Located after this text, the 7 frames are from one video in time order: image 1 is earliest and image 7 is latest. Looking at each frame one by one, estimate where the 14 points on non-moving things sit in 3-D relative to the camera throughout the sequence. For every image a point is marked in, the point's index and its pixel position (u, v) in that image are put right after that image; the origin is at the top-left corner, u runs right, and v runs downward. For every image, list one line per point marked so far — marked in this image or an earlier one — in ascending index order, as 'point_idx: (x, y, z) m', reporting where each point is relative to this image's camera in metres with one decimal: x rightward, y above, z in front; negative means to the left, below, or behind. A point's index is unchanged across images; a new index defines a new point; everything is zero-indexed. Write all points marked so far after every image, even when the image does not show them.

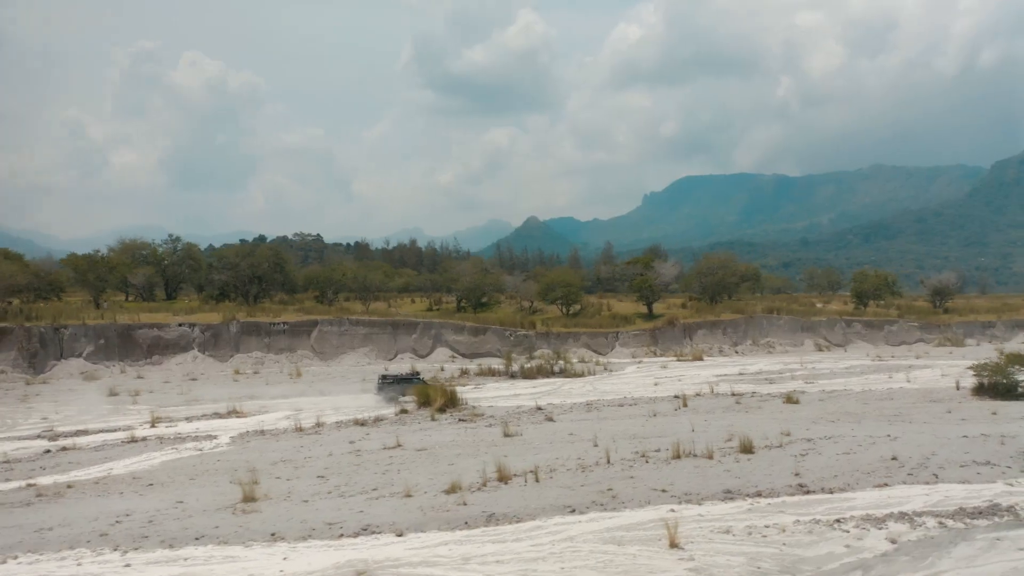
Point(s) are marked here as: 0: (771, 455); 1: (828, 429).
0: (+4.6, -3.0, +14.1) m
1: (+6.6, -3.0, +16.8) m
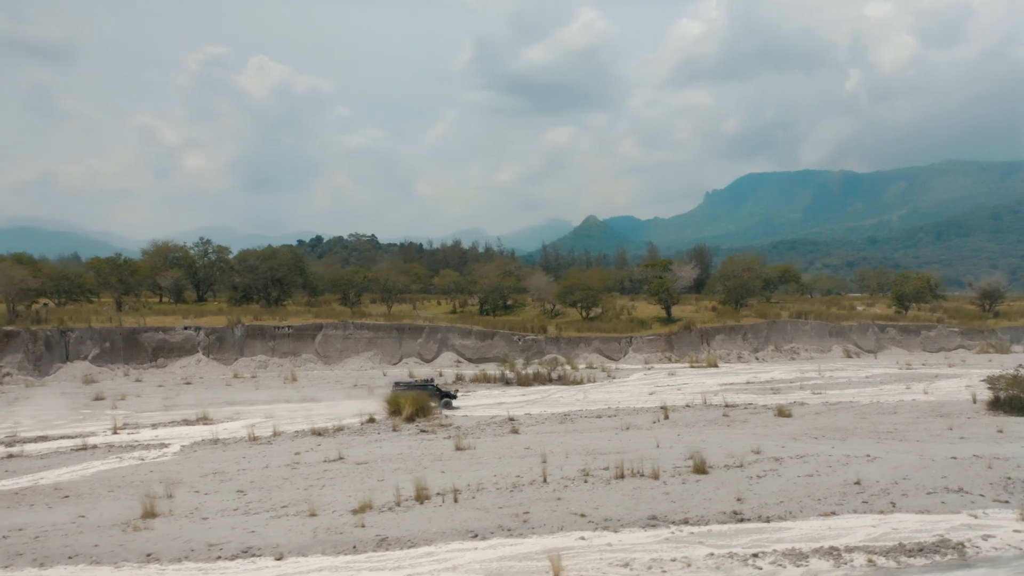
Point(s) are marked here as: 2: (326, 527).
0: (+3.5, -3.1, +13.2) m
1: (+5.8, -3.2, +15.7) m
2: (-2.4, -3.1, +10.3) m
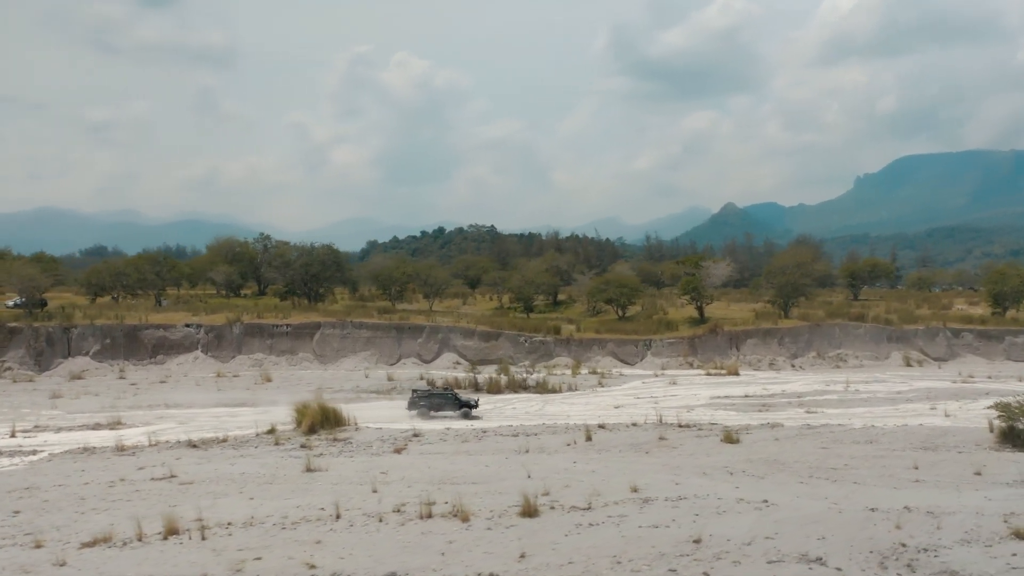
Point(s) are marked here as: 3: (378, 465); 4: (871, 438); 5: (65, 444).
0: (+0.5, -3.3, +11.3) m
1: (+3.2, -3.3, +13.4) m
2: (-5.8, -3.3, +9.5) m
3: (-2.4, -3.2, +14.4) m
4: (+7.8, -3.3, +17.3) m
5: (-8.9, -3.1, +15.9) m
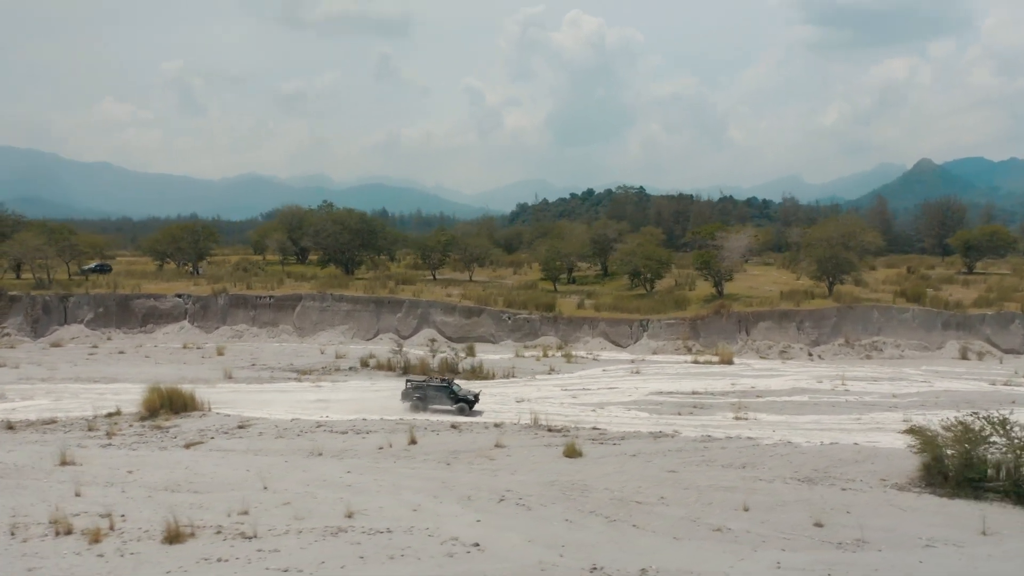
0: (-4.1, -3.2, +9.8) m
1: (-1.0, -3.2, +11.2) m
2: (-10.7, -3.2, +9.4) m
3: (-6.3, -2.9, +13.4) m
4: (+4.3, -3.0, +14.0) m
5: (-12.3, -2.7, +16.3) m
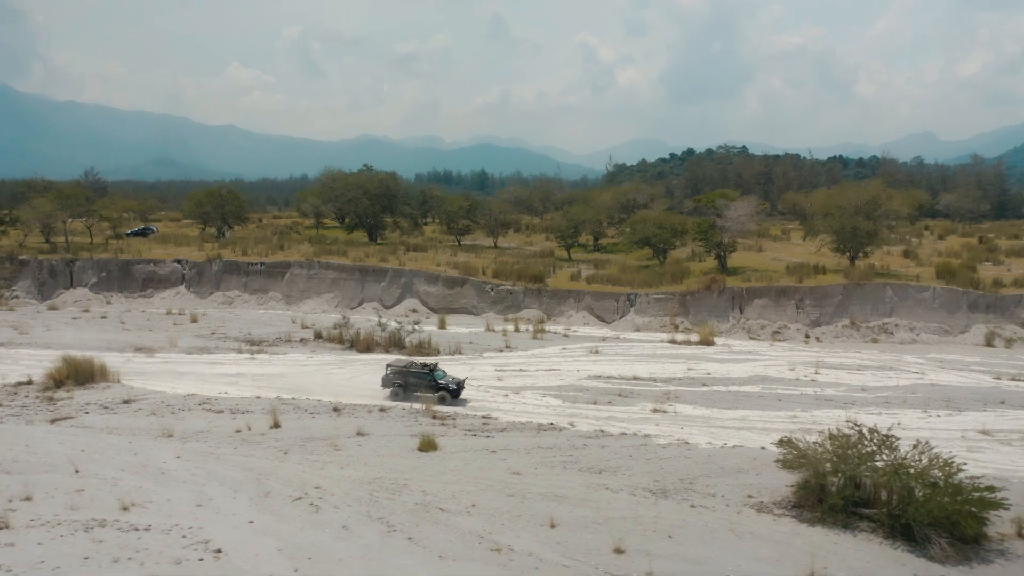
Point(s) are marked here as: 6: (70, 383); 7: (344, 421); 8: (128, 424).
0: (-7.1, -3.0, +9.5) m
1: (-3.8, -3.0, +10.4) m
2: (-13.7, -2.9, +10.0) m
3: (-8.7, -2.5, +13.4) m
4: (+1.8, -2.7, +12.4) m
5: (-14.3, -2.0, +17.0) m
6: (-9.3, -2.0, +16.7) m
7: (-3.0, -2.4, +14.4) m
8: (-6.8, -2.4, +14.1) m
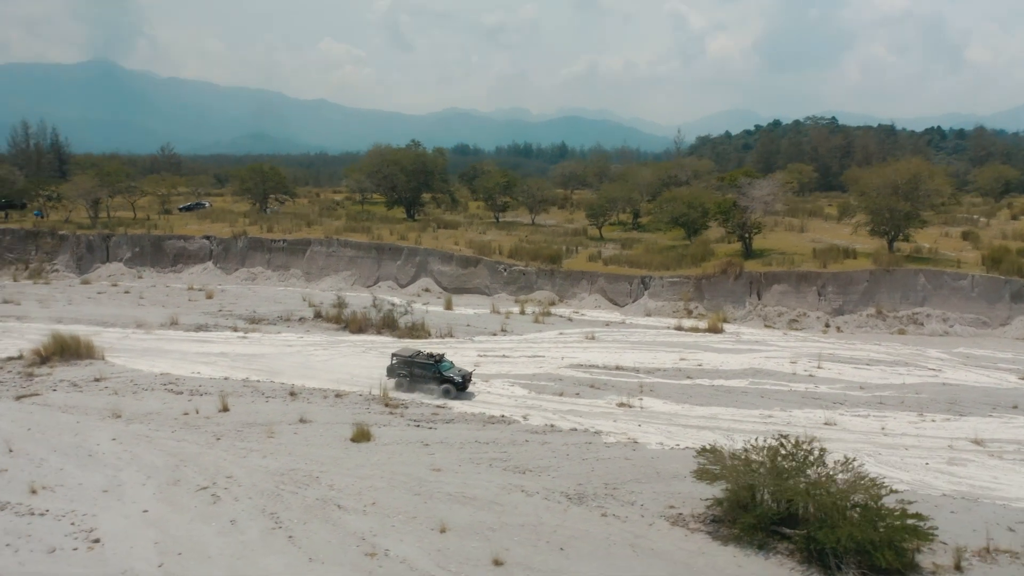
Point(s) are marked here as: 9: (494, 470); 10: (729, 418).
0: (-8.5, -2.8, +9.8) m
1: (-5.1, -2.8, +10.4) m
2: (-14.9, -2.6, +11.0) m
3: (-9.7, -2.1, +13.8) m
4: (+0.7, -2.6, +11.8) m
5: (-14.8, -1.5, +18.0) m
6: (-9.8, -1.5, +17.1) m
7: (-3.9, -2.1, +14.2) m
8: (-7.7, -2.1, +14.4) m
9: (-0.2, -2.6, +11.4) m
10: (+3.8, -2.3, +14.0) m
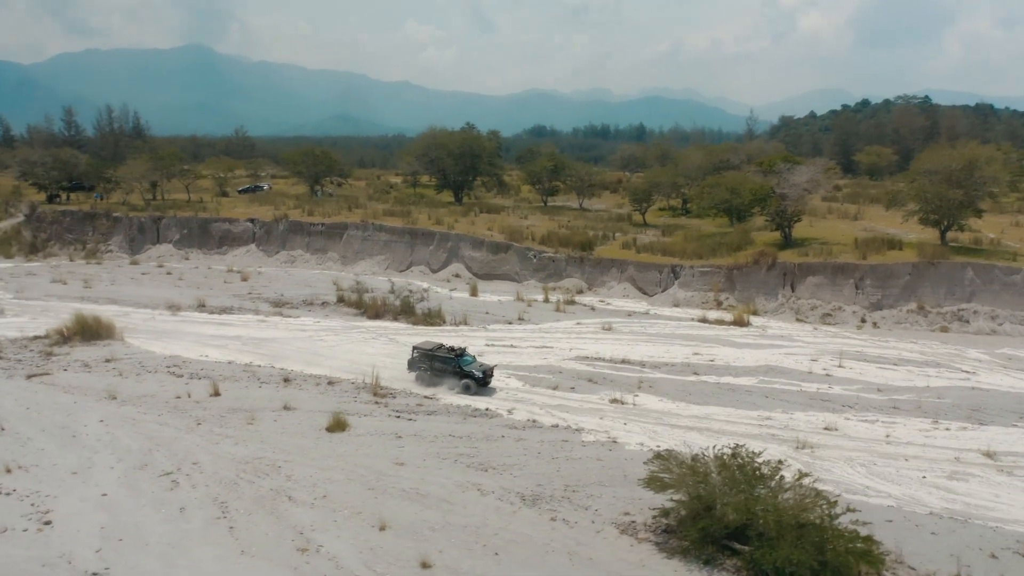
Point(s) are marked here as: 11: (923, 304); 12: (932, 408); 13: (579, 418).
0: (-9.1, -2.6, +10.3) m
1: (-5.7, -2.6, +10.6) m
2: (-15.4, -2.2, +12.2) m
3: (-9.9, -1.8, +14.5) m
4: (+0.2, -2.5, +11.4) m
5: (-14.6, -1.0, +19.1) m
6: (-9.7, -1.1, +17.8) m
7: (-4.1, -1.9, +14.3) m
8: (-7.9, -1.8, +14.8) m
9: (-0.7, -2.5, +11.2) m
10: (+3.5, -2.2, +13.3) m
11: (+10.2, -0.4, +19.8) m
12: (+7.4, -2.1, +13.9) m
13: (+1.2, -2.2, +13.3) m
